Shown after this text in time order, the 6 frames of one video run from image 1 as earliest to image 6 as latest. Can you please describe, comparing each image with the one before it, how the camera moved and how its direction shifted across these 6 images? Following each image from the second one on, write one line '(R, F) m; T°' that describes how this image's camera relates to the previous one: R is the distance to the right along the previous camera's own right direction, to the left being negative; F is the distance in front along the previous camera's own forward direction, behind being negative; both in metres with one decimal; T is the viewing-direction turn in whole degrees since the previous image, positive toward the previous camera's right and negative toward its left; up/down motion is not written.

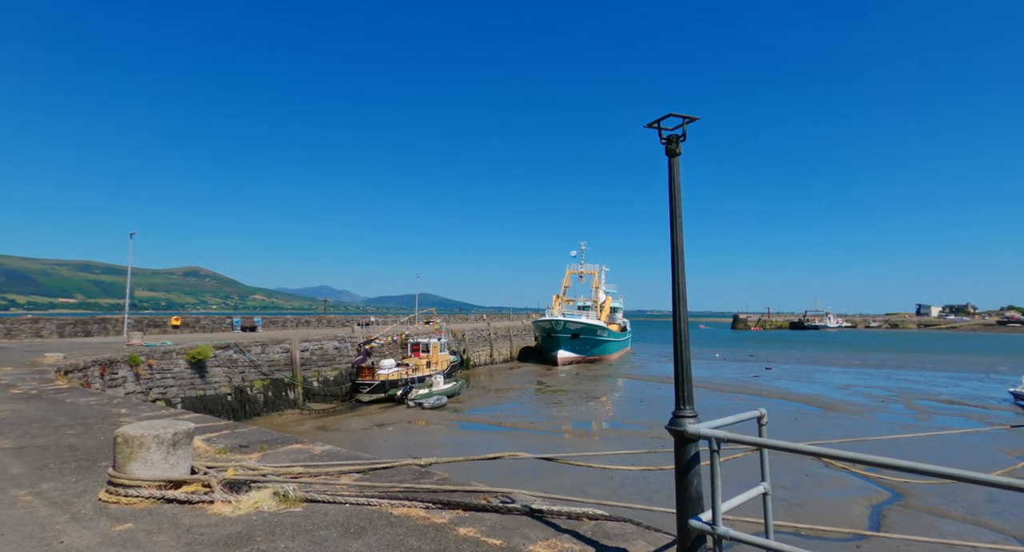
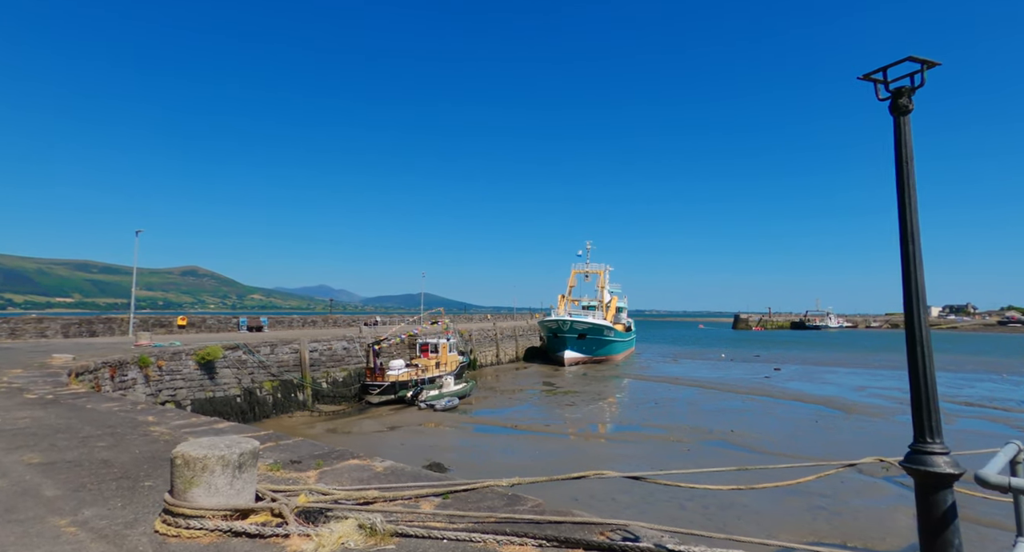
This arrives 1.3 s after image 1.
(-0.5, +0.4) m; 0°
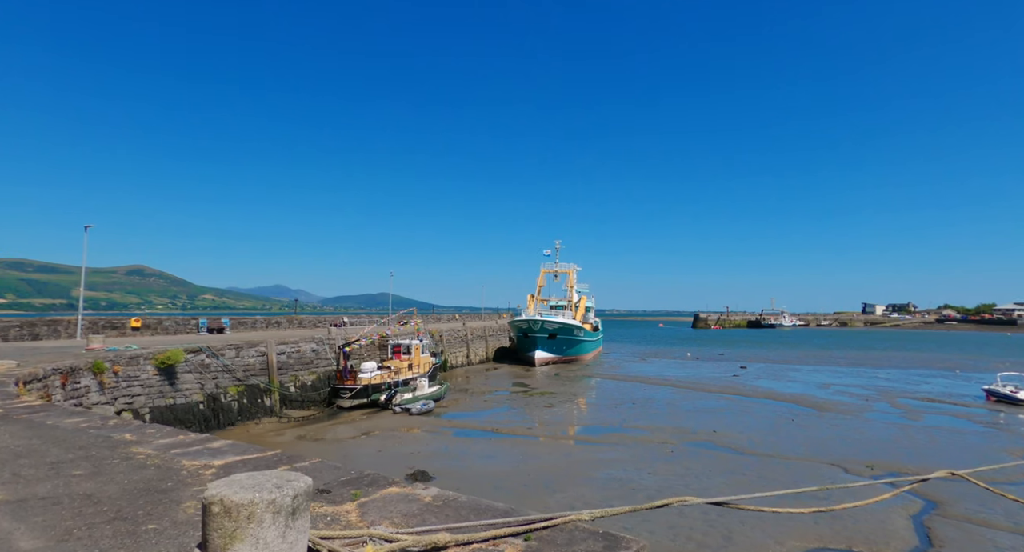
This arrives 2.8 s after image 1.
(-0.5, +0.5) m; +4°
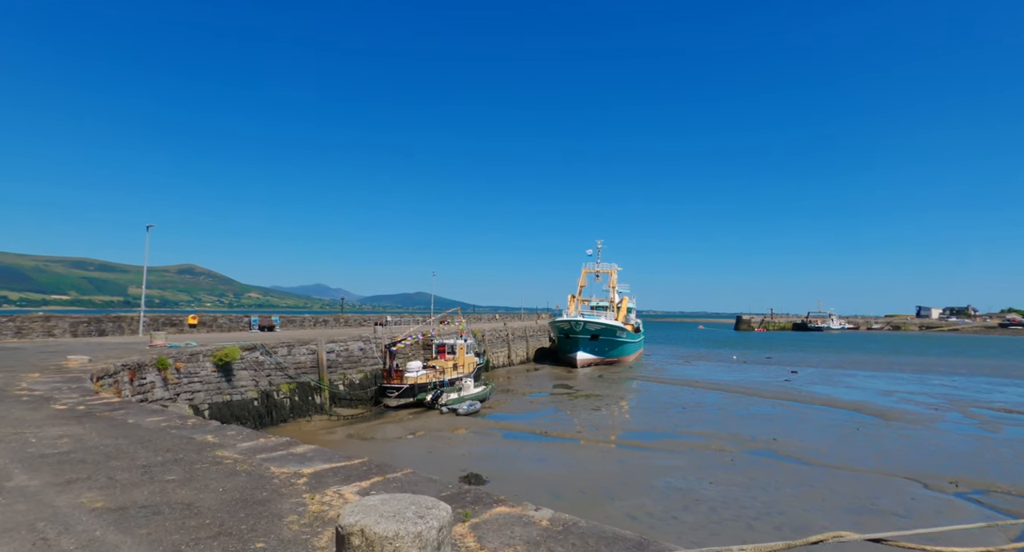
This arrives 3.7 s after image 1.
(-0.4, +0.2) m; -4°
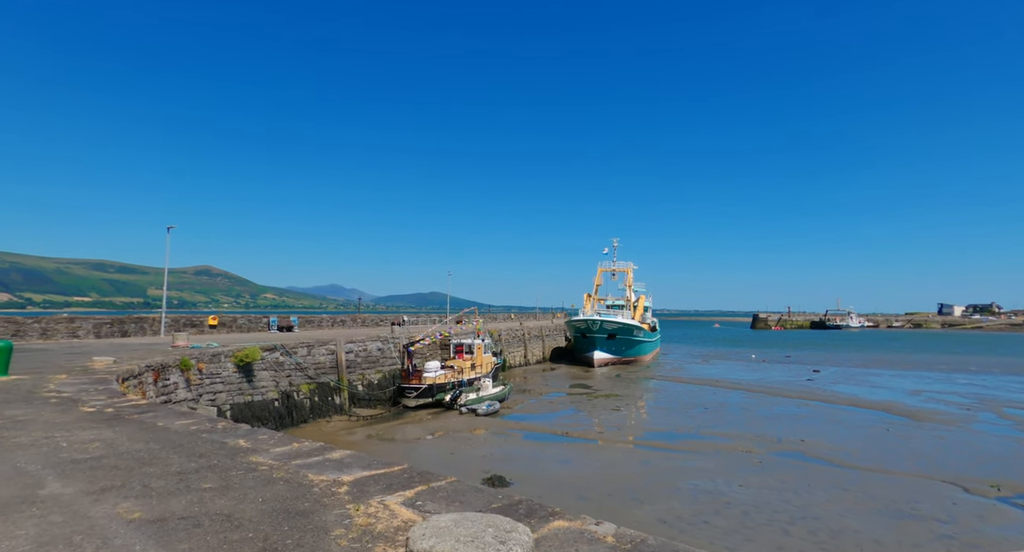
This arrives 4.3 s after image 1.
(-0.2, +0.2) m; -1°
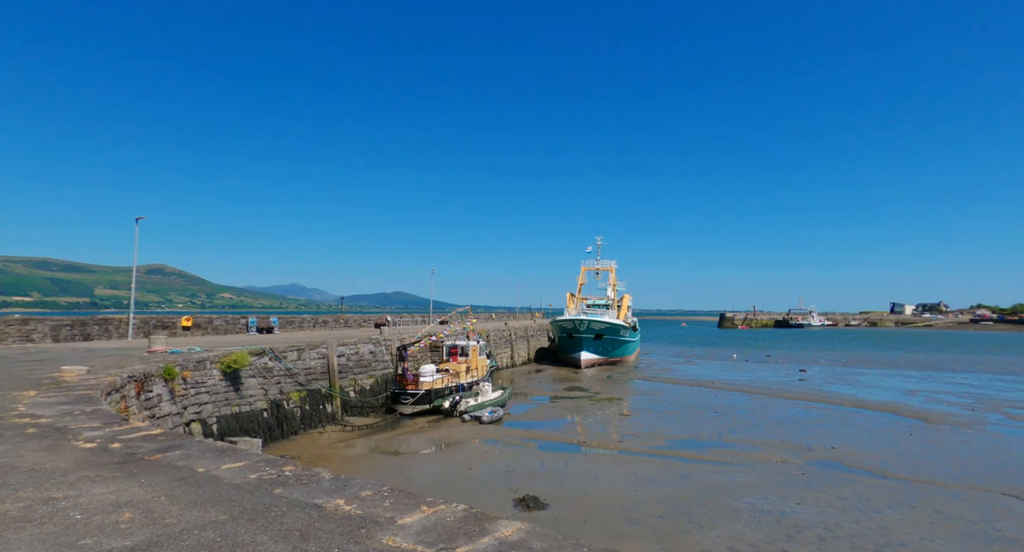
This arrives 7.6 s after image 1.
(-1.3, +1.2) m; +3°
